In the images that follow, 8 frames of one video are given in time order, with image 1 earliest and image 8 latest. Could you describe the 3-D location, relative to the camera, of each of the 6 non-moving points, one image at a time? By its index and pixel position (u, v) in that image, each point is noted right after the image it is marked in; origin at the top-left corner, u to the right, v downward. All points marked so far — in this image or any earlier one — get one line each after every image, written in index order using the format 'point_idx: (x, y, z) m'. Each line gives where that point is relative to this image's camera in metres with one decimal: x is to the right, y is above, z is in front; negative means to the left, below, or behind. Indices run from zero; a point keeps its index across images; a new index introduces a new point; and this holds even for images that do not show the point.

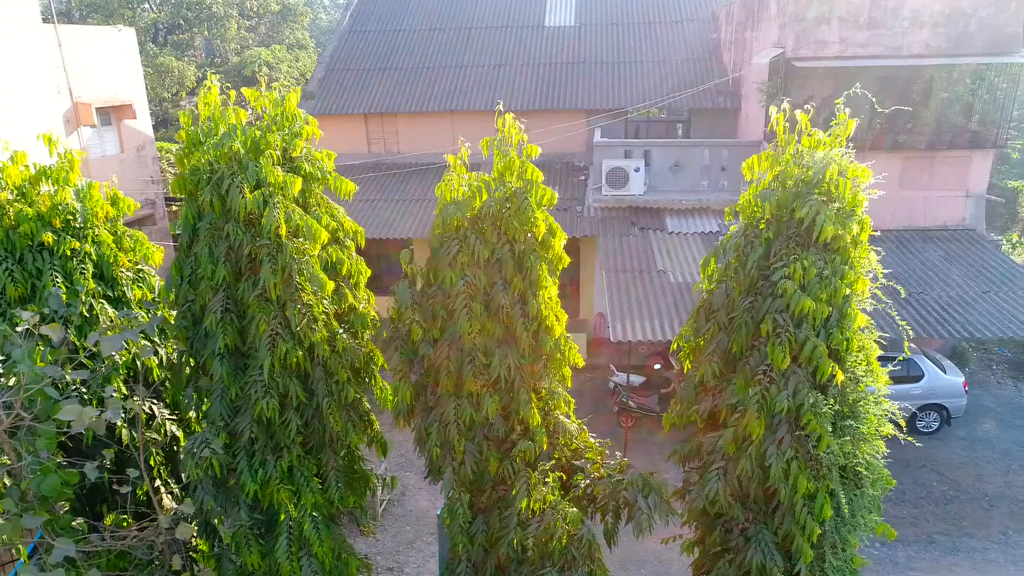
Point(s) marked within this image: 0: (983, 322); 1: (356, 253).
0: (+6.2, -0.4, +8.4) m
1: (-1.1, +0.2, +4.4) m
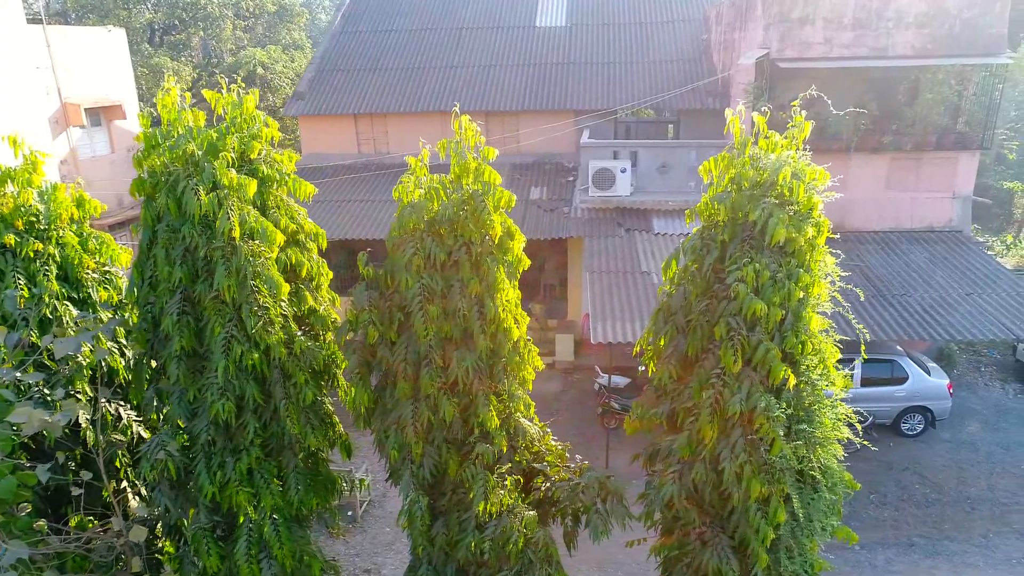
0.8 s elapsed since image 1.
0: (+5.9, -0.5, +8.4) m
1: (-1.3, +0.2, +4.4) m
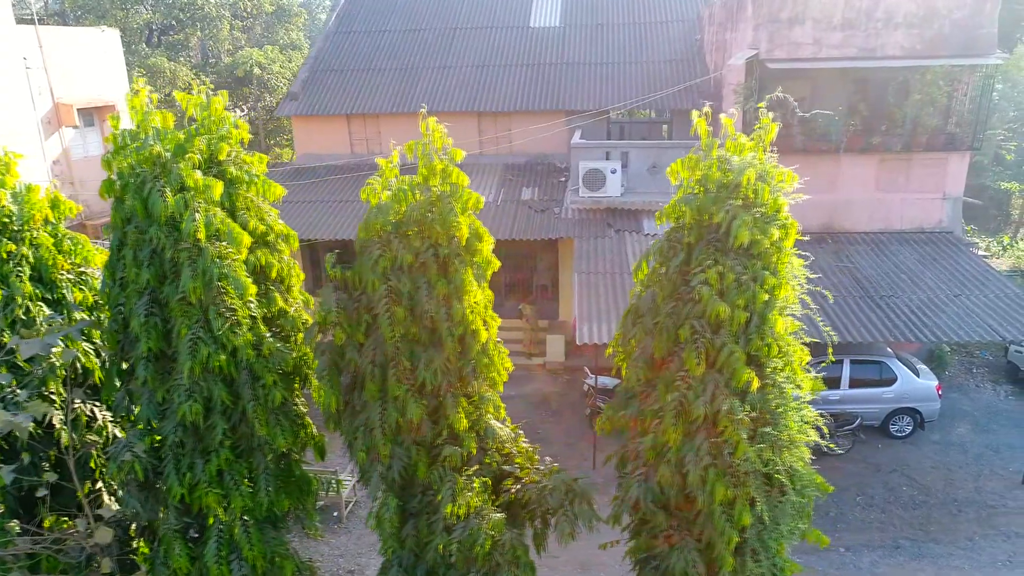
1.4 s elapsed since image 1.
0: (+5.7, -0.5, +8.4) m
1: (-1.5, +0.2, +4.4) m
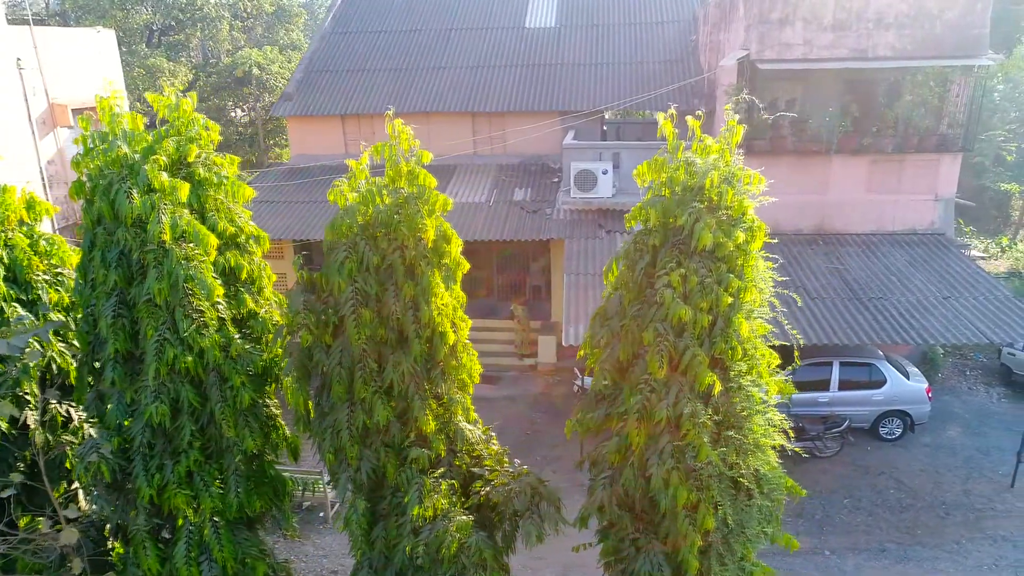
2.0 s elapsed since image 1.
0: (+5.5, -0.5, +8.3) m
1: (-1.7, +0.2, +4.4) m
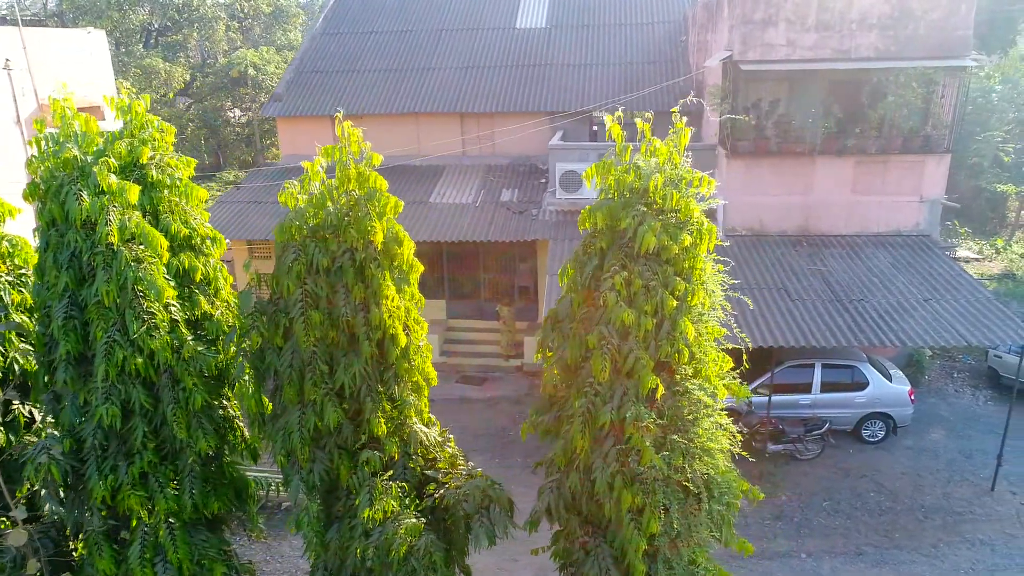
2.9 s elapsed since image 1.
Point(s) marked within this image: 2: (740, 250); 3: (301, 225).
0: (+5.3, -0.5, +8.3) m
1: (-2.0, +0.2, +4.4) m
2: (+3.6, +0.6, +10.4) m
3: (-1.3, +0.4, +3.9) m
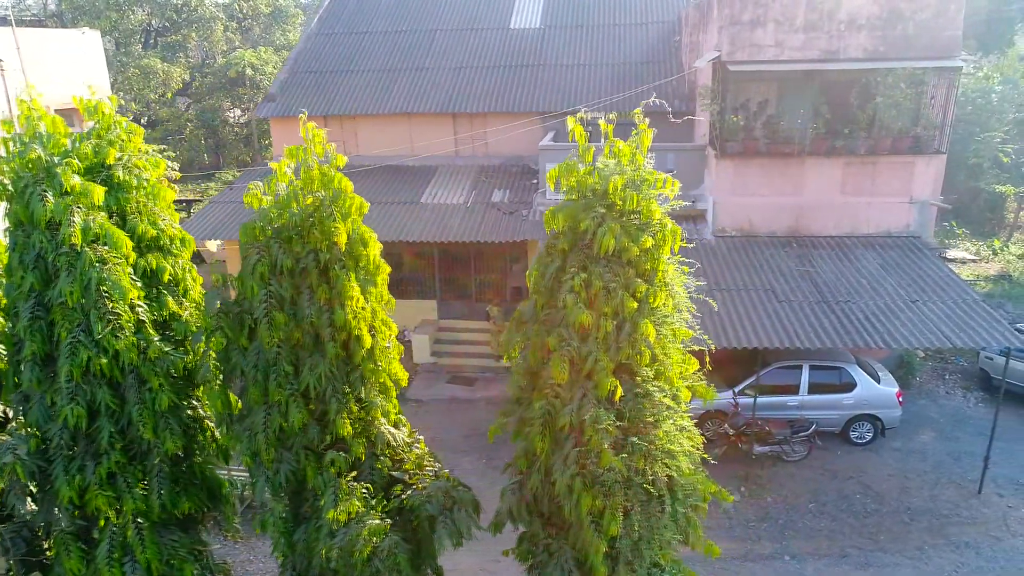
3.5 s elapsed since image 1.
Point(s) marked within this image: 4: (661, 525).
0: (+5.1, -0.6, +8.3) m
1: (-2.3, +0.2, +4.4) m
2: (+3.5, +0.6, +10.3) m
3: (-1.5, +0.4, +3.9) m
4: (+0.9, -1.4, +3.7) m
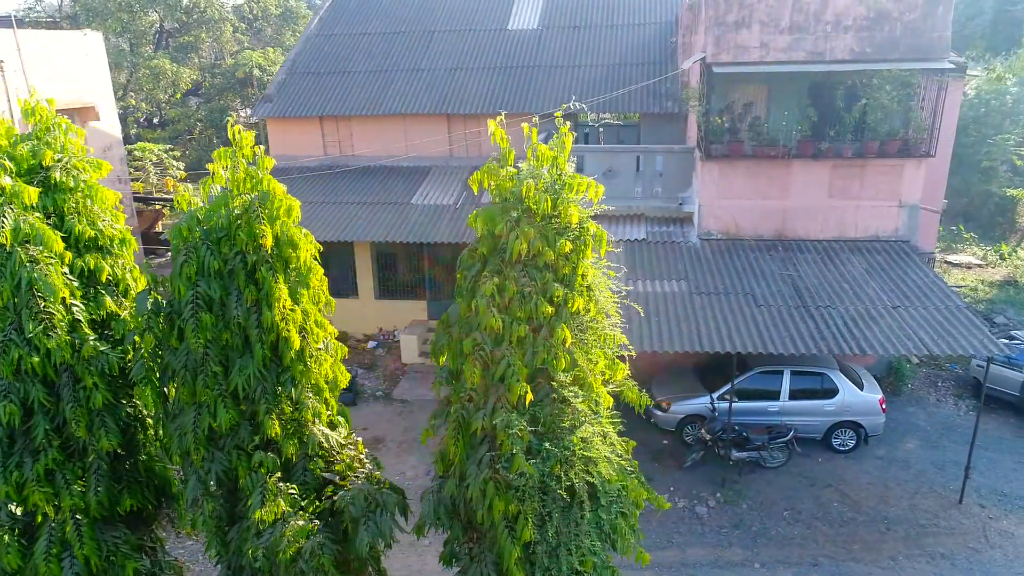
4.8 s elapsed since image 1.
0: (+4.7, -0.6, +8.1) m
1: (-2.7, +0.2, +4.5) m
2: (+3.2, +0.5, +10.2) m
3: (-2.0, +0.4, +4.0) m
4: (+0.4, -1.4, +3.7) m
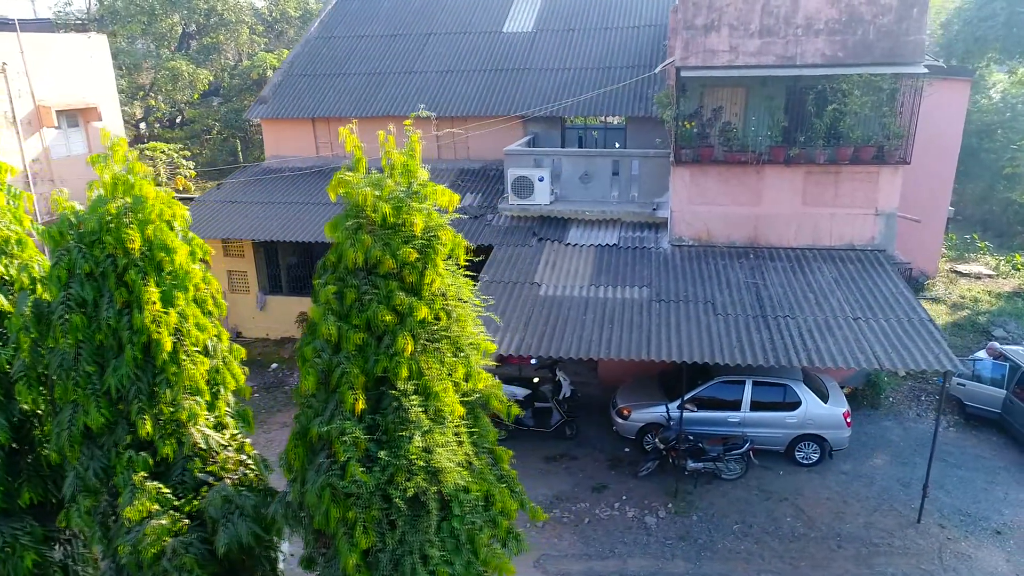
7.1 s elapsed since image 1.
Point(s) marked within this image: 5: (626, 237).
0: (+4.0, -0.8, +7.9) m
1: (-3.5, +0.2, +4.6) m
2: (+2.6, +0.4, +10.1) m
3: (-2.8, +0.4, +4.1) m
4: (-0.5, -1.4, +3.7) m
5: (+1.9, +0.9, +10.9) m
